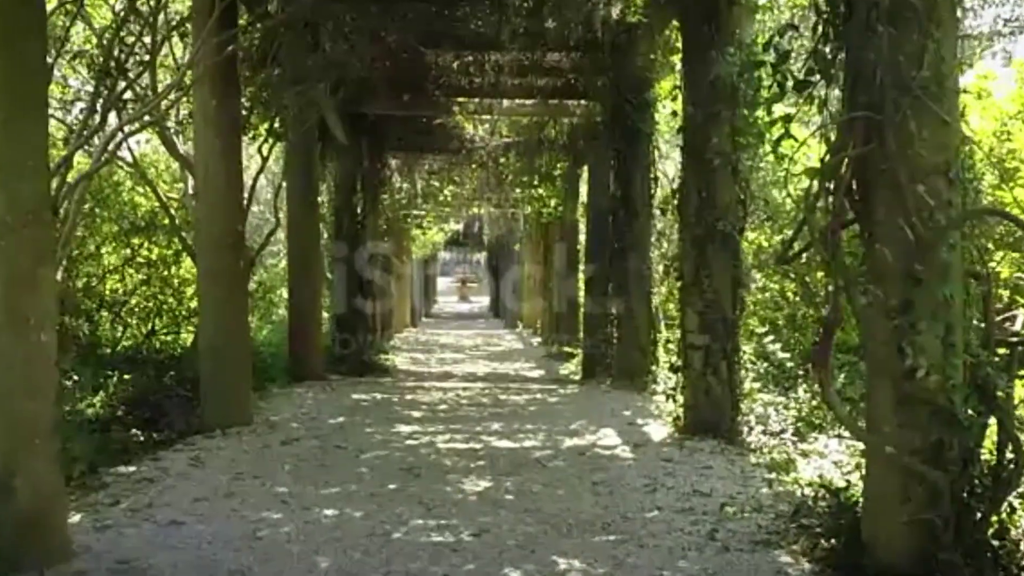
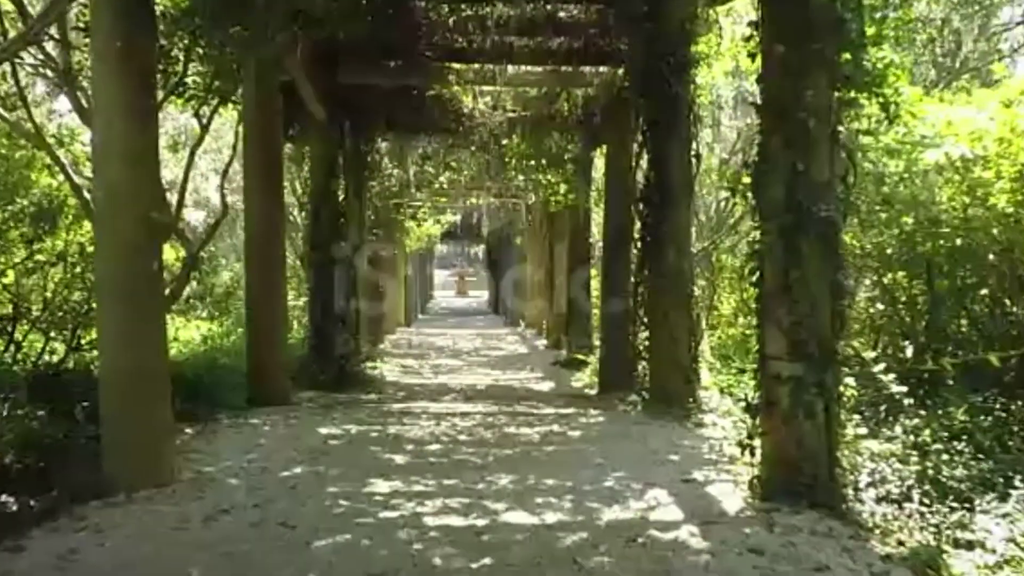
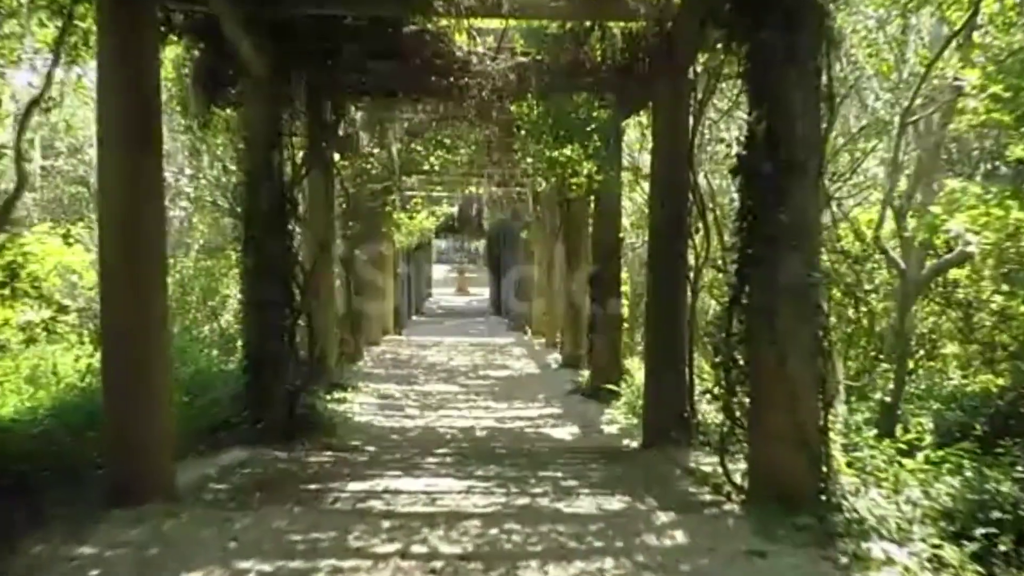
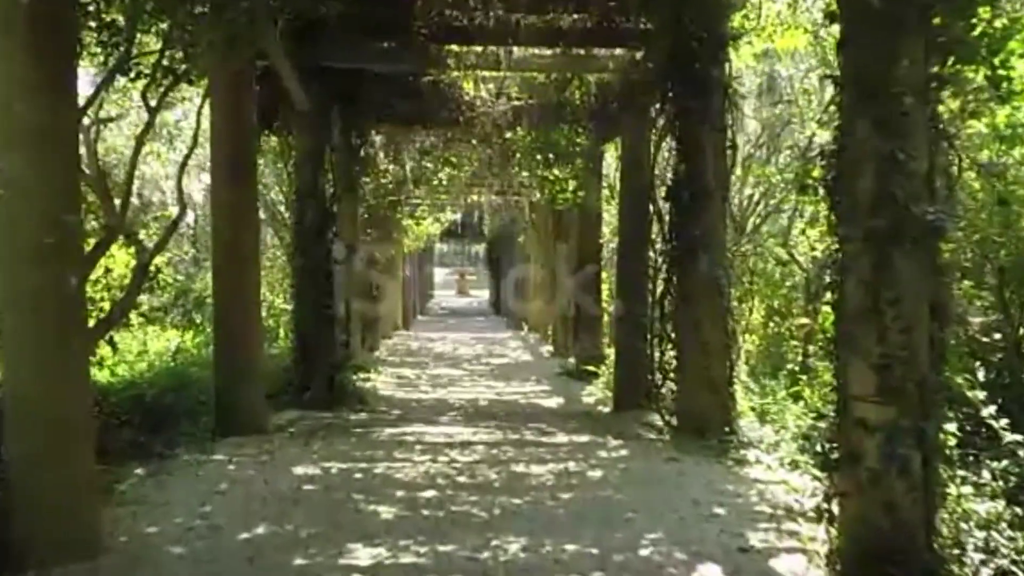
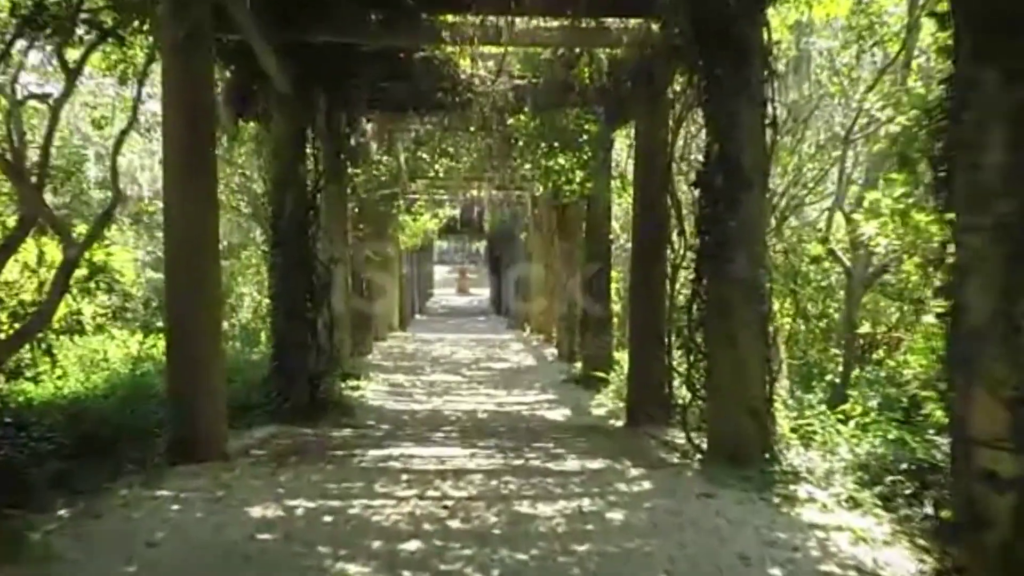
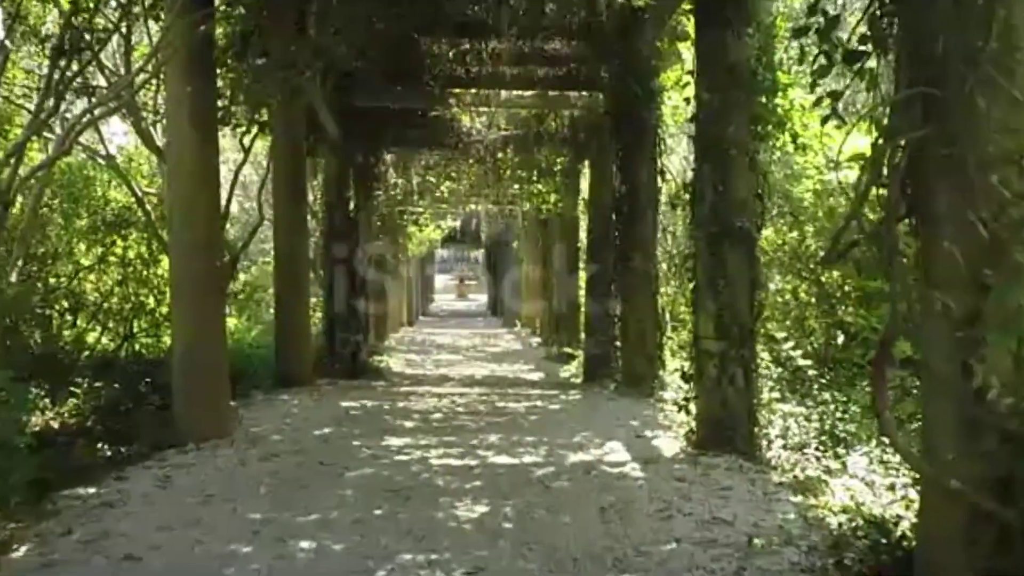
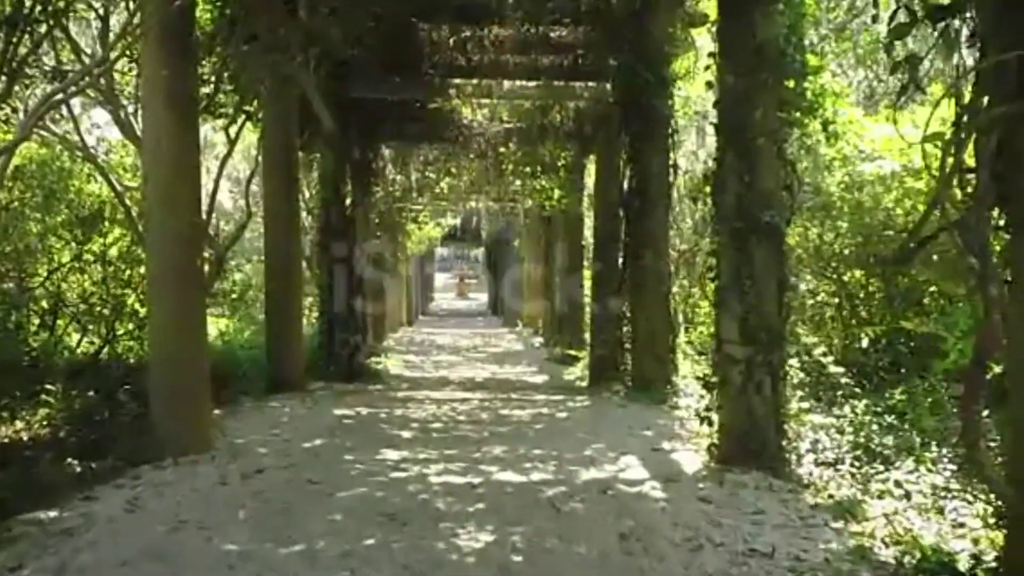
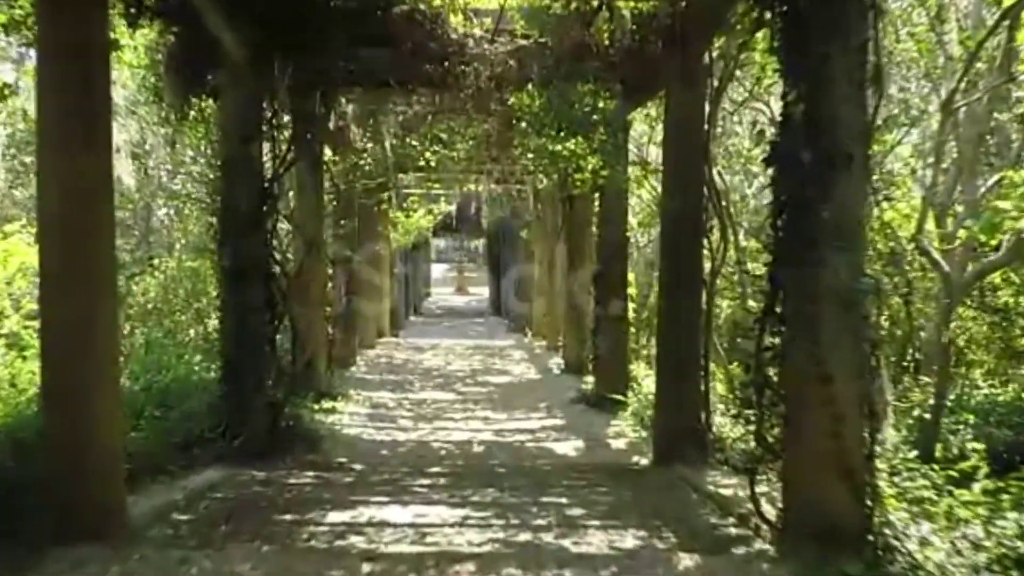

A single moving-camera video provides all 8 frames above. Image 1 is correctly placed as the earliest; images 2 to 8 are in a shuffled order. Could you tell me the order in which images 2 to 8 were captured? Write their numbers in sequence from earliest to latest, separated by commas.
6, 7, 2, 4, 5, 3, 8
